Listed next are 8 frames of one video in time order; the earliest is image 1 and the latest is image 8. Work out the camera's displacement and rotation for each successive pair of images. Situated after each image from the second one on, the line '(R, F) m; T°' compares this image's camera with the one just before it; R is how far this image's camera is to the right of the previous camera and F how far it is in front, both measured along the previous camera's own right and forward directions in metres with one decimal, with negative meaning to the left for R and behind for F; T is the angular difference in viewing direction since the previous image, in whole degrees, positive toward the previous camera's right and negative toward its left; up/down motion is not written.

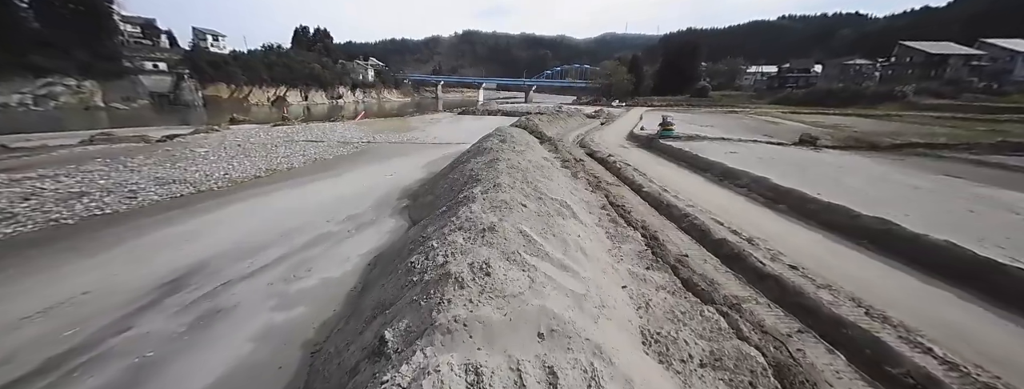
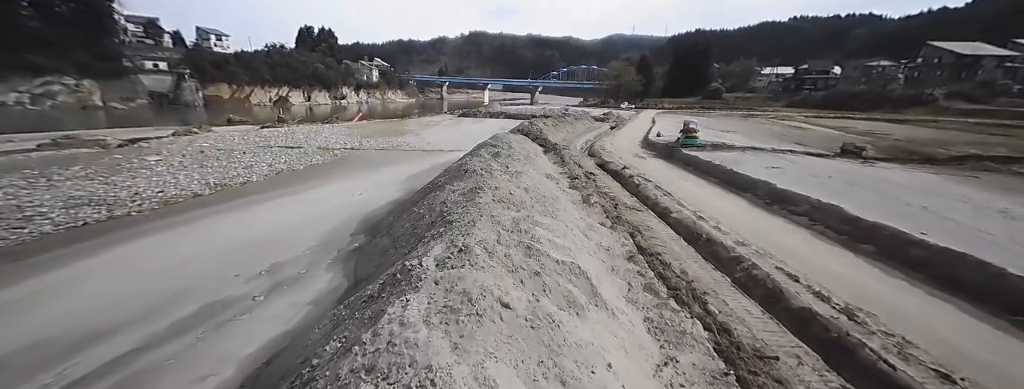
(+0.3, +2.3) m; -1°
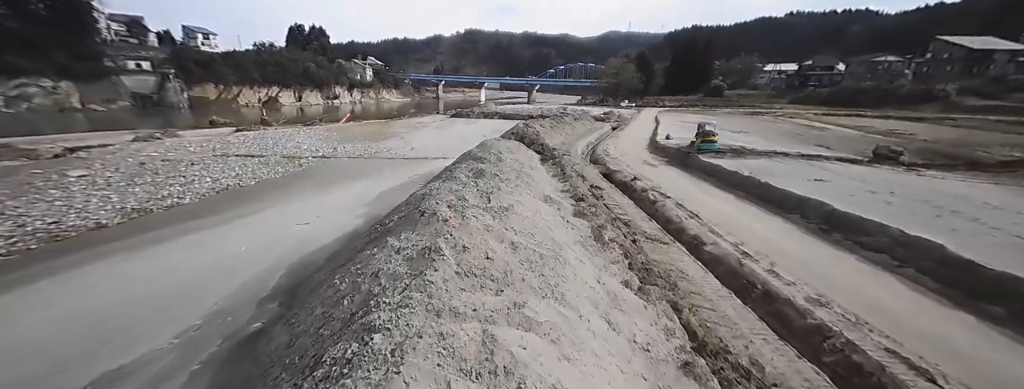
(+0.2, +2.1) m; 0°
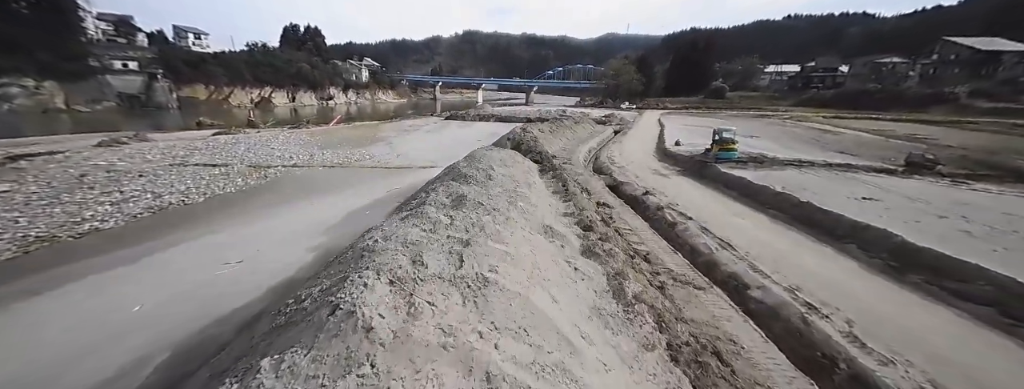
(+0.1, +1.7) m; 0°
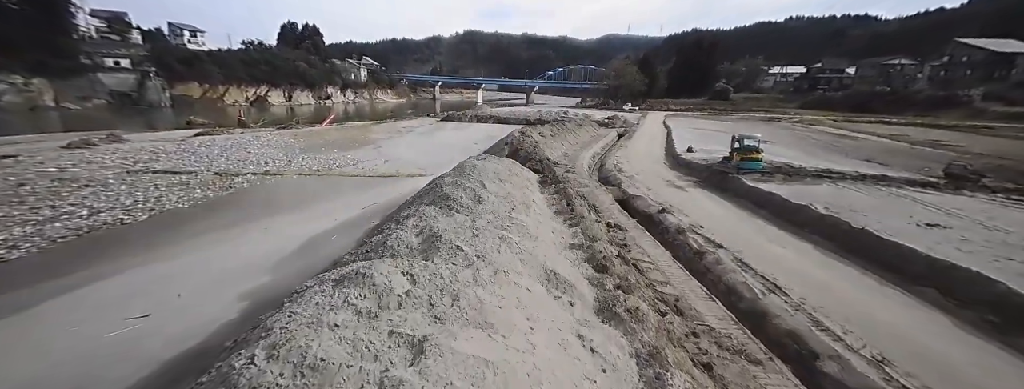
(+0.1, +1.5) m; 0°
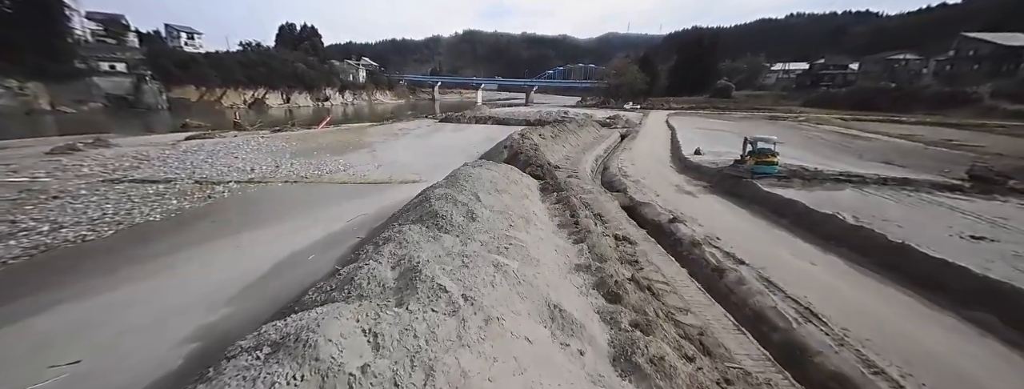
(0.0, +0.7) m; 0°
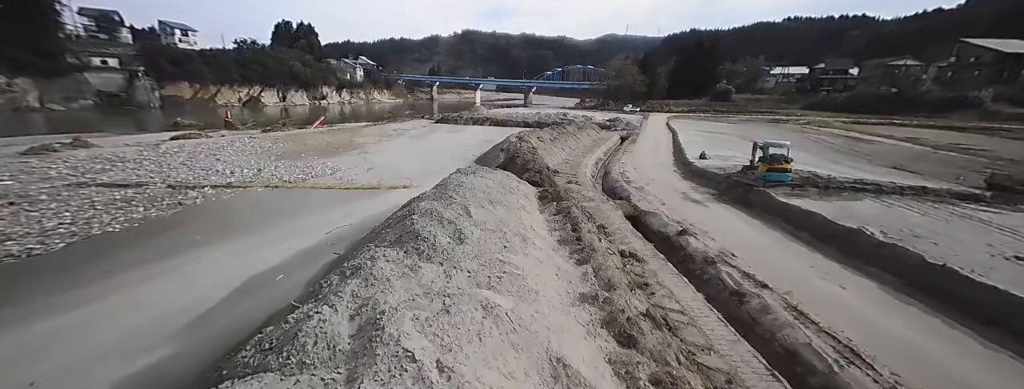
(0.0, +0.8) m; 0°
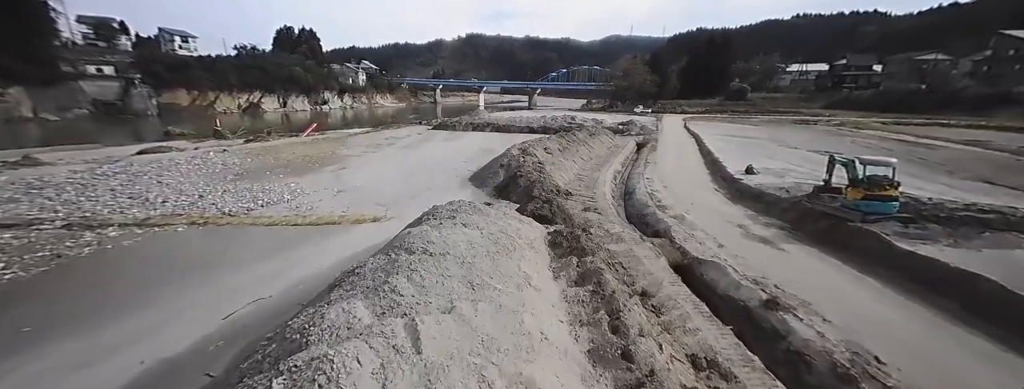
(+0.1, +2.8) m; -1°
